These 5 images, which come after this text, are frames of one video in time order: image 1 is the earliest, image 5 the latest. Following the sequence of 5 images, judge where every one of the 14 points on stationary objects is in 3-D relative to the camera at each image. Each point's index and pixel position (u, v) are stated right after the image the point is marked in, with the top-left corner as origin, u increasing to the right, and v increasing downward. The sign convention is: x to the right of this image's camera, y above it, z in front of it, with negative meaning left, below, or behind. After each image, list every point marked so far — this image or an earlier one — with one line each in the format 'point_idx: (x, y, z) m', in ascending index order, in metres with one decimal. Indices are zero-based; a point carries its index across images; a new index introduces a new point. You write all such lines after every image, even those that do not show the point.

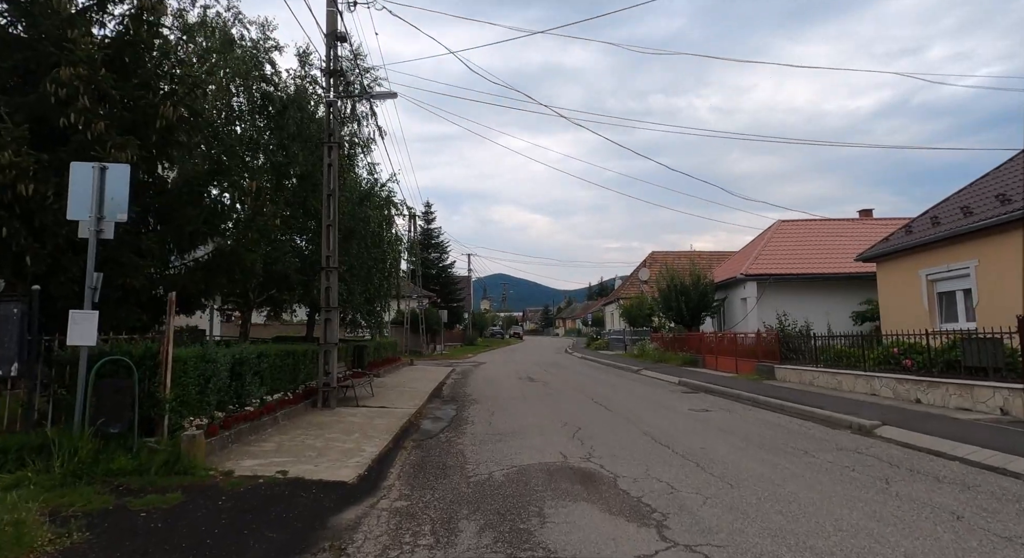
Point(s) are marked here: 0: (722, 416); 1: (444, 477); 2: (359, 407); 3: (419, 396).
0: (+4.5, -2.9, +12.2) m
1: (-0.9, -2.7, +7.7) m
2: (-3.5, -2.9, +13.0) m
3: (-2.6, -3.3, +16.1) m
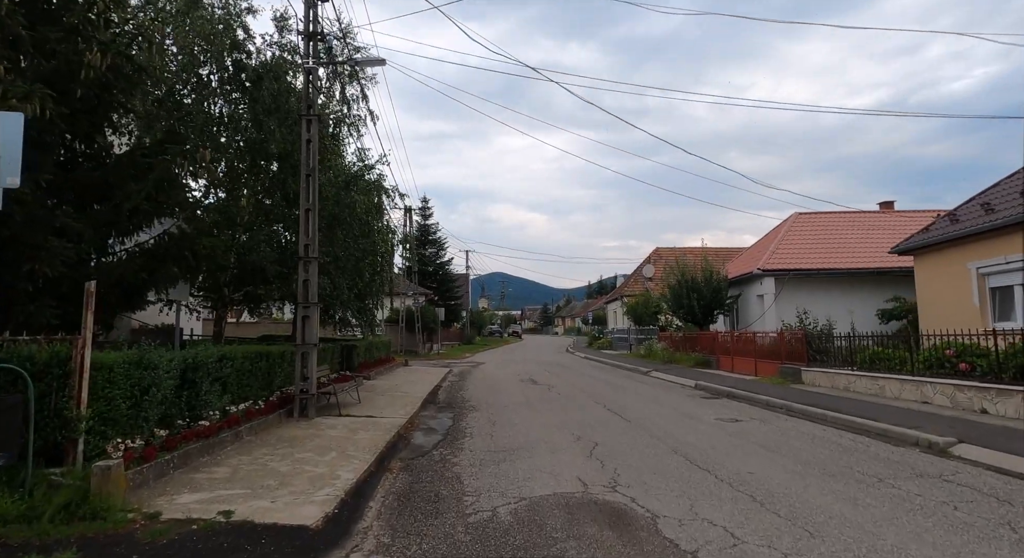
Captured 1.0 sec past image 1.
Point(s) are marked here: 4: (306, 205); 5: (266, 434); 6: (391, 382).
0: (+4.6, -2.8, +10.6) m
1: (-0.8, -2.5, +6.2) m
2: (-3.4, -2.7, +11.4) m
3: (-2.5, -3.1, +14.5) m
4: (-4.1, +1.5, +11.5) m
5: (-4.1, -2.6, +9.5) m
6: (-4.1, -3.5, +19.3) m
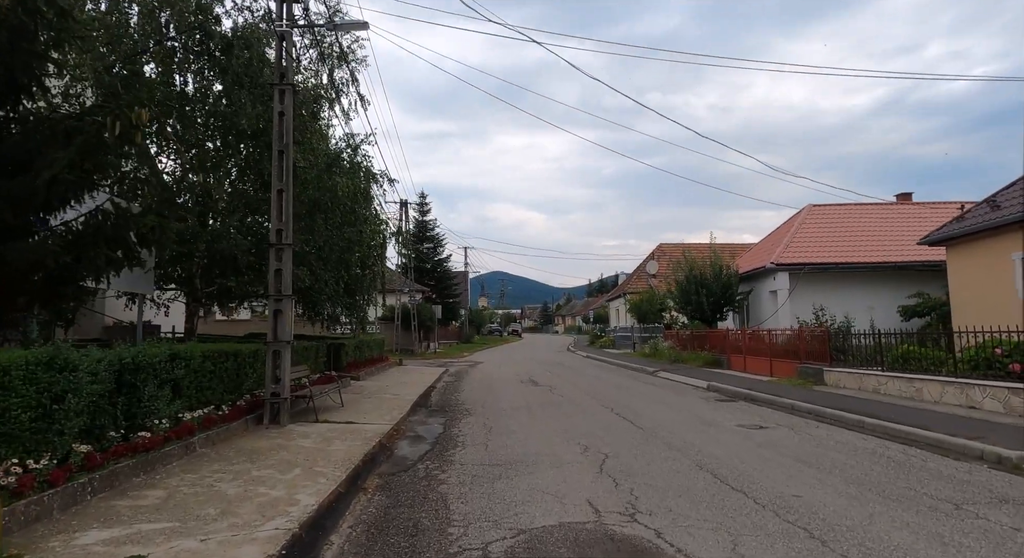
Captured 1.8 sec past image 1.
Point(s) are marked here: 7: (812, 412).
0: (+4.5, -2.6, +9.4) m
1: (-0.8, -2.4, +4.9) m
2: (-3.4, -2.5, +10.1) m
3: (-2.6, -2.9, +13.2) m
4: (-4.2, +1.7, +10.3) m
5: (-4.1, -2.4, +8.2) m
6: (-4.1, -3.3, +18.1) m
7: (+6.1, -2.7, +11.7) m
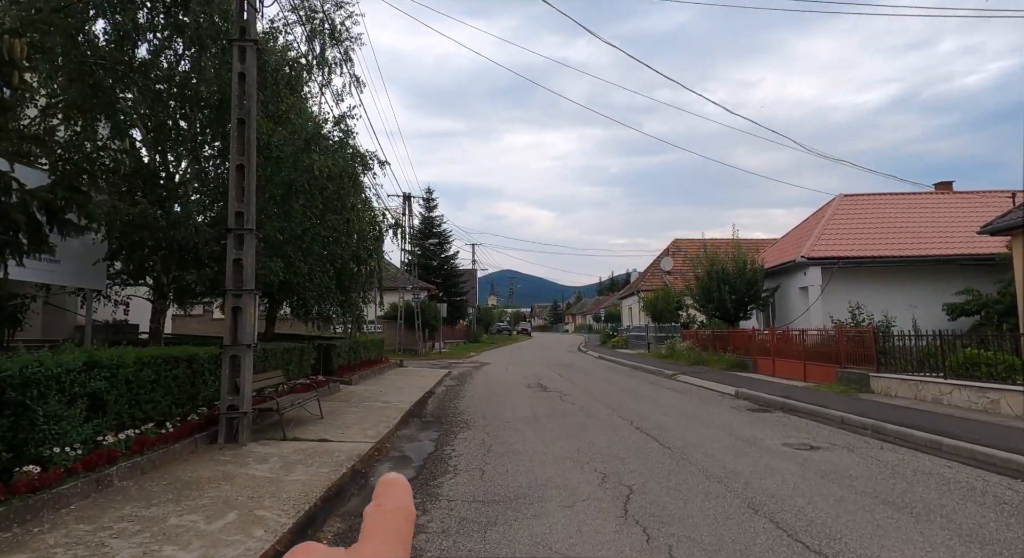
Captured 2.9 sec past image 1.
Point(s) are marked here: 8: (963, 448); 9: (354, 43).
0: (+4.6, -2.5, +7.7) m
1: (-0.9, -2.2, +3.3) m
2: (-3.4, -2.4, +8.6) m
3: (-2.5, -2.8, +11.6) m
4: (-4.1, +1.8, +8.7) m
5: (-4.1, -2.3, +6.7) m
6: (-3.9, -3.1, +16.5) m
7: (+6.2, -2.6, +10.0) m
8: (+6.3, -2.4, +8.0) m
9: (-5.4, +8.0, +19.3) m
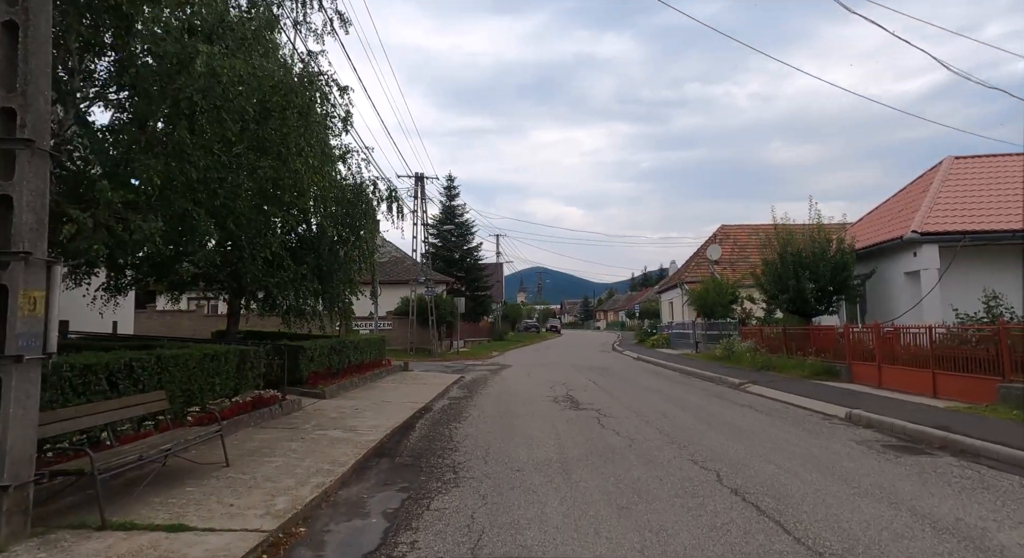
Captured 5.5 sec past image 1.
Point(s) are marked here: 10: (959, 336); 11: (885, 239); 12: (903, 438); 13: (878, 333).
0: (+4.5, -2.1, +3.3) m
1: (-1.1, -1.9, -0.8) m
2: (-3.3, -2.1, +4.6) m
3: (-2.3, -2.4, +7.6) m
4: (-4.1, +2.2, +4.8) m
5: (-4.2, -1.9, +2.8) m
6: (-3.5, -2.7, +12.6) m
7: (+6.3, -2.2, +5.6) m
8: (+6.3, -1.9, +3.5) m
9: (-4.9, +8.4, +15.4) m
10: (+9.3, -1.2, +11.7) m
11: (+10.8, +1.2, +16.4) m
12: (+6.2, -2.5, +9.0) m
13: (+9.2, -1.4, +14.4) m
